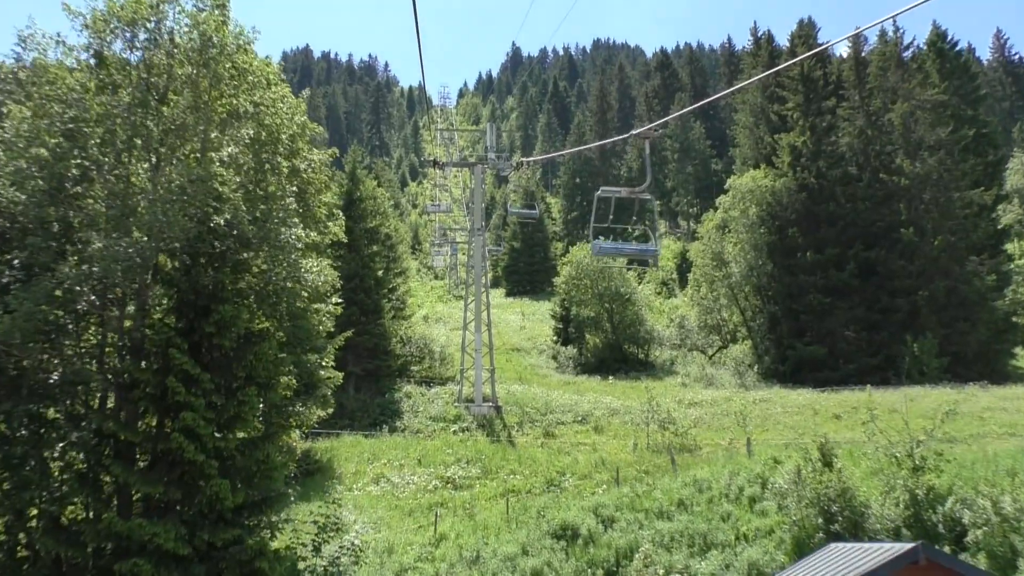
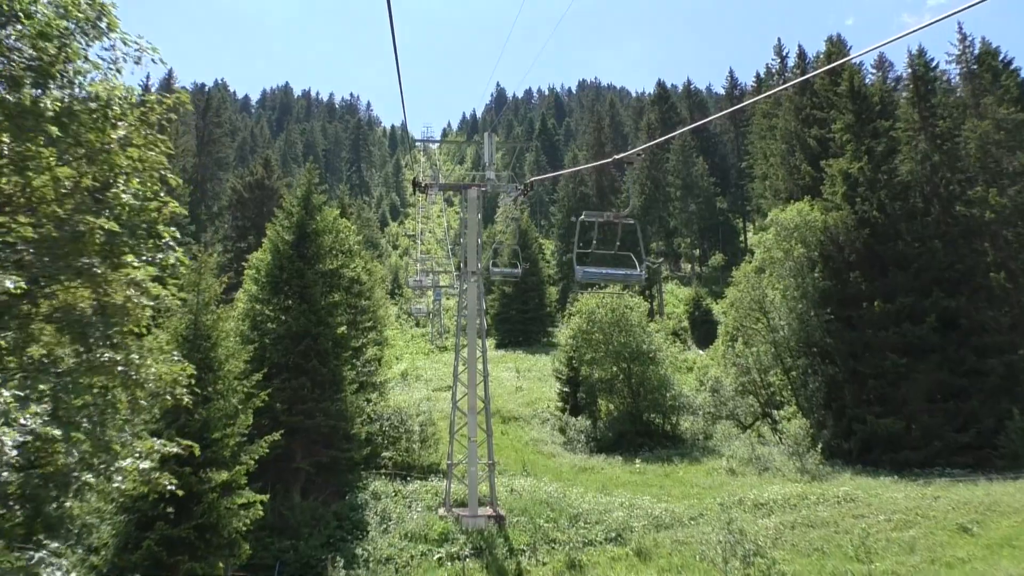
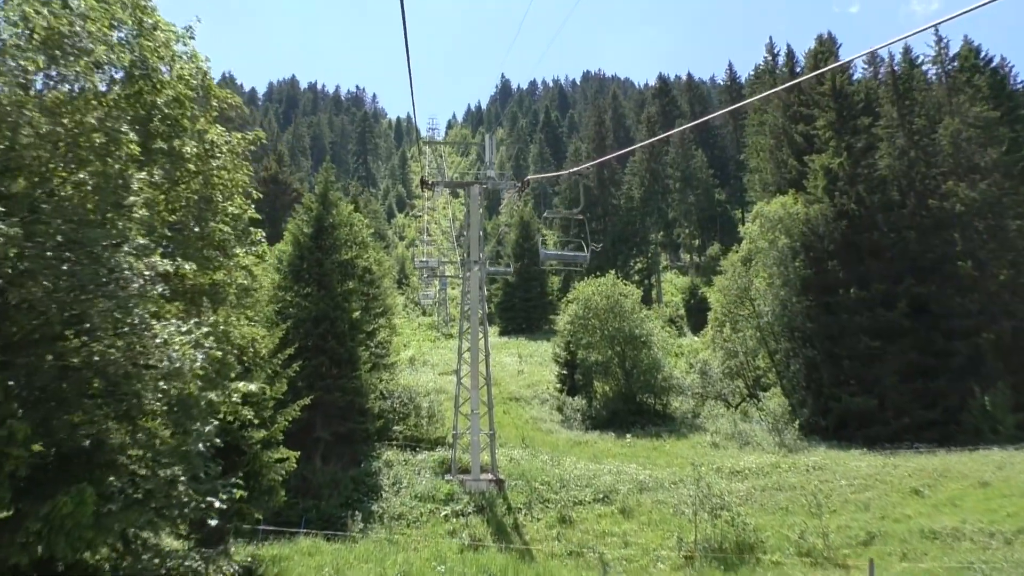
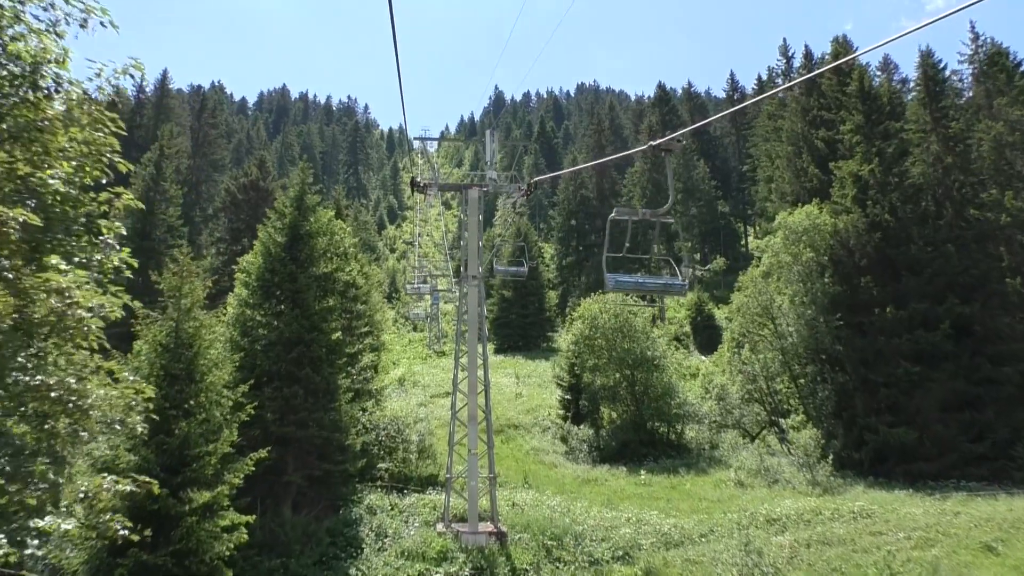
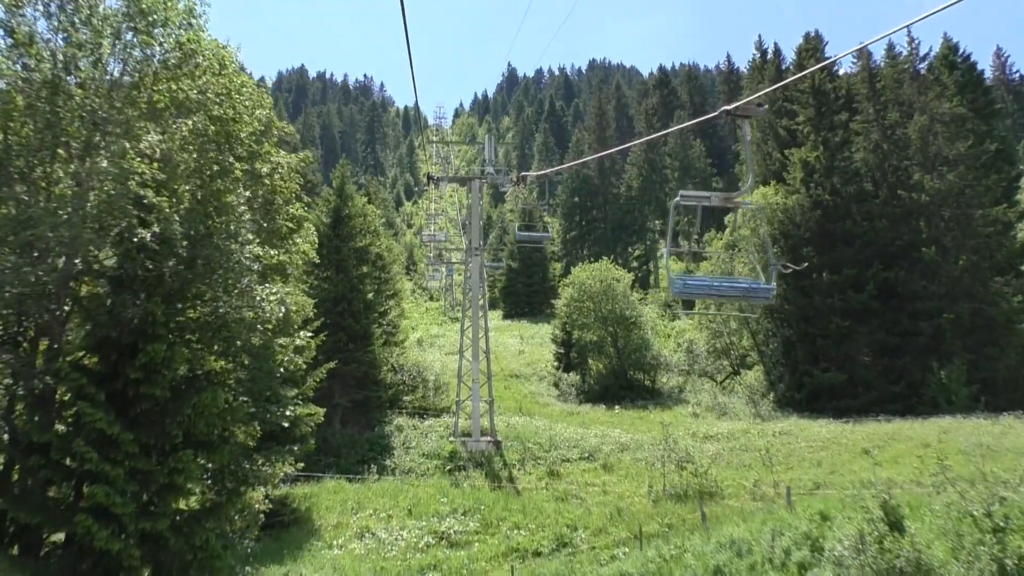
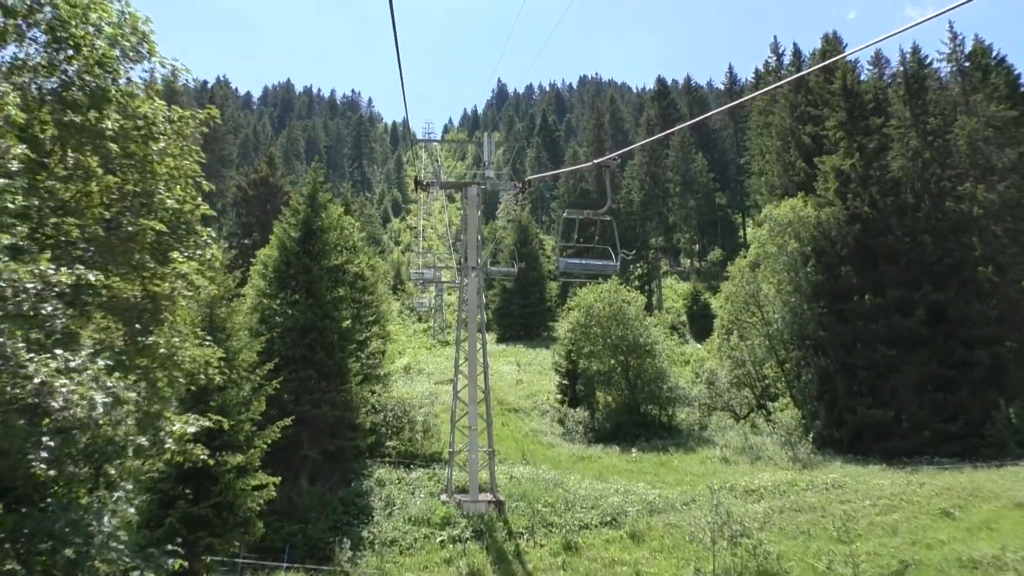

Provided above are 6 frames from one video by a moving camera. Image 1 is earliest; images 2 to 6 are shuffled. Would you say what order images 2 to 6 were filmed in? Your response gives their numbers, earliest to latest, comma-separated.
5, 3, 6, 2, 4
